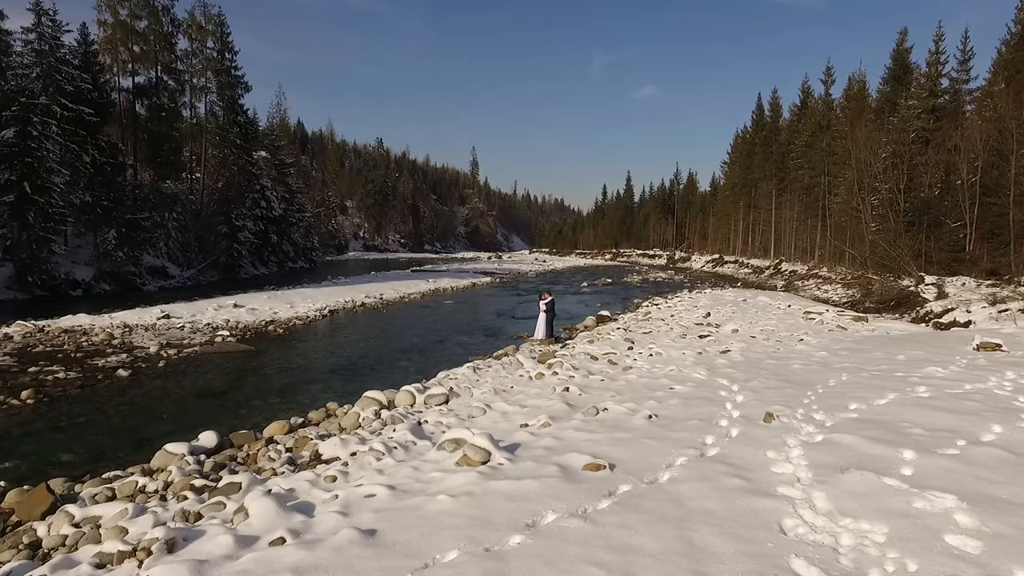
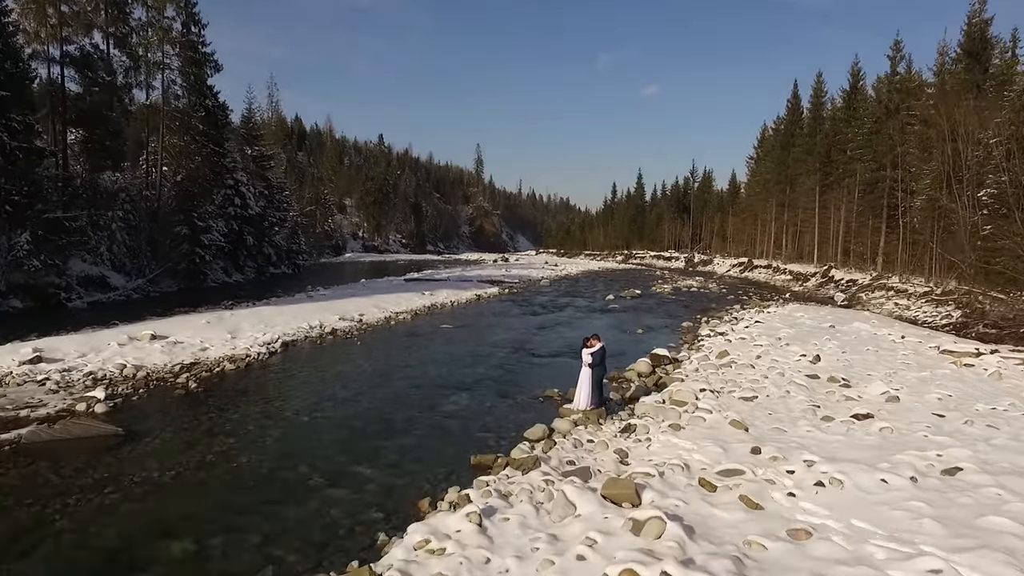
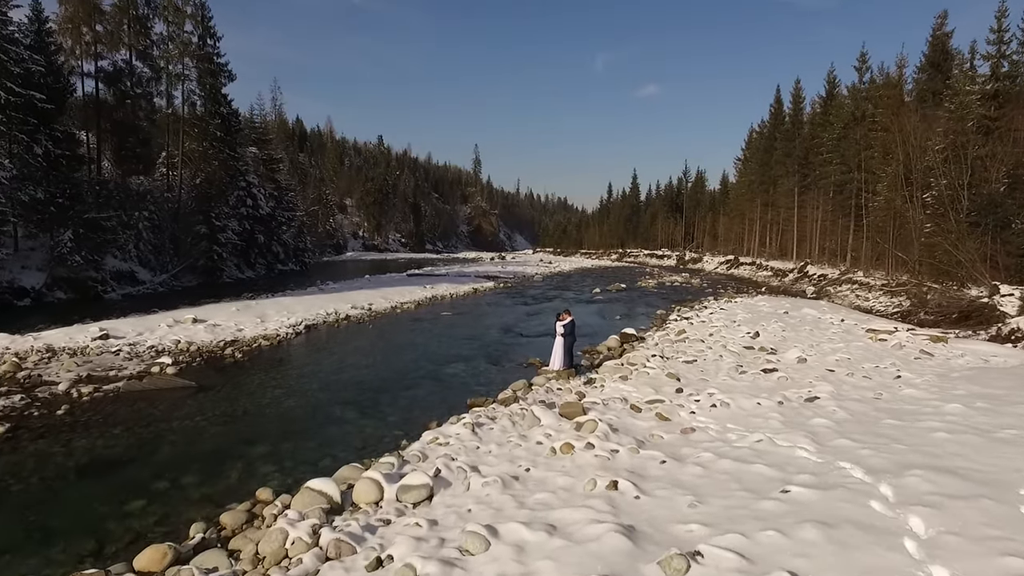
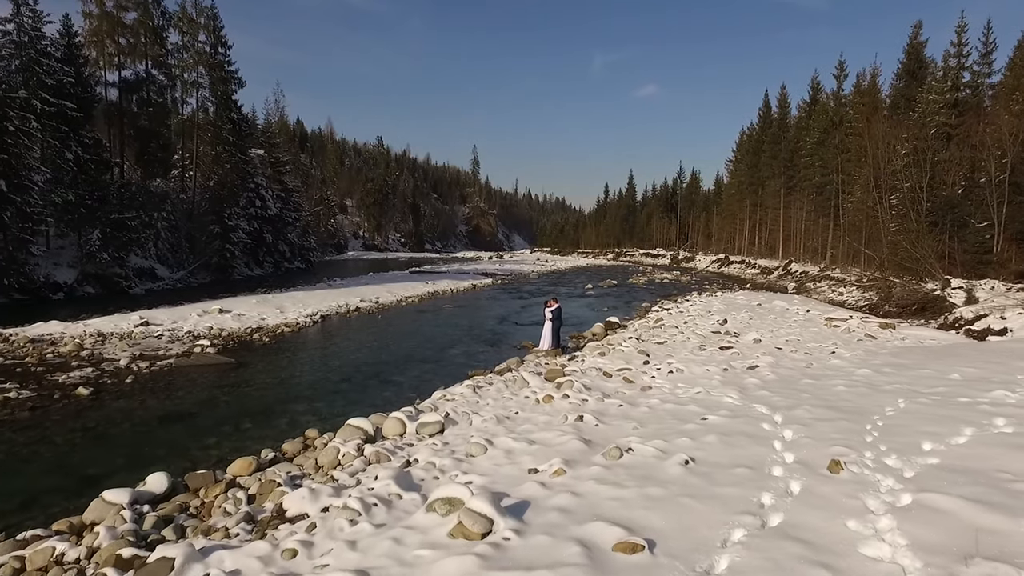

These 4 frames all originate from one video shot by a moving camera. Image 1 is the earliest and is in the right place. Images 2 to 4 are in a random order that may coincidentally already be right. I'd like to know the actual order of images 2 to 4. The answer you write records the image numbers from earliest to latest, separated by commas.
4, 3, 2
